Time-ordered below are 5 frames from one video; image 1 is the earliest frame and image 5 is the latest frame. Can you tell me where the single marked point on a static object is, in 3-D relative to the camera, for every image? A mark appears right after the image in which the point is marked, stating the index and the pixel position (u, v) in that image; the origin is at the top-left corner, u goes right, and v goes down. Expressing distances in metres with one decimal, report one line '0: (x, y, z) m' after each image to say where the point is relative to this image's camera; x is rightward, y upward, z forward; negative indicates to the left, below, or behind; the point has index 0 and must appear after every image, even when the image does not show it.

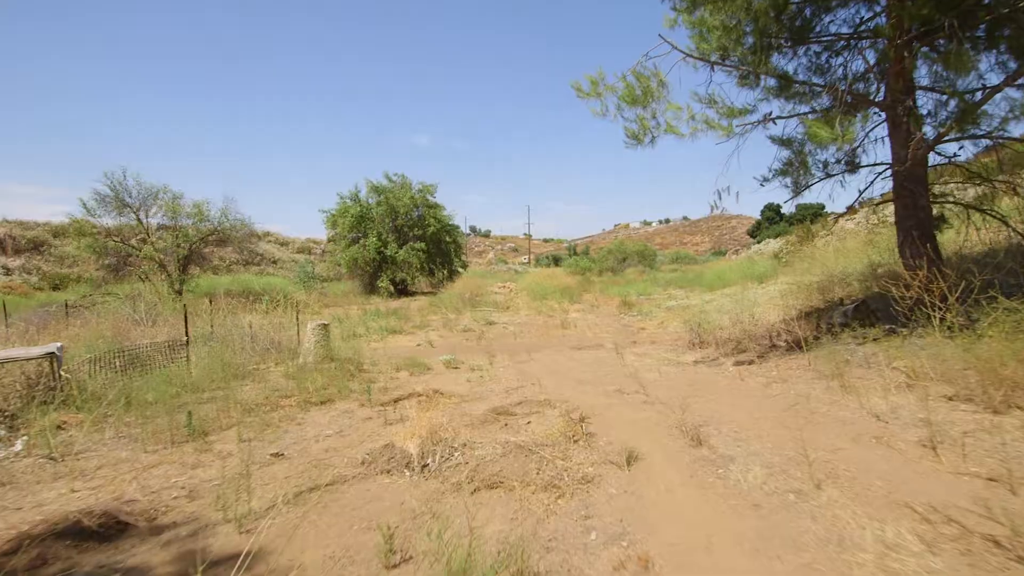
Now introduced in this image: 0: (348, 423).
0: (-1.4, -1.1, +4.7) m
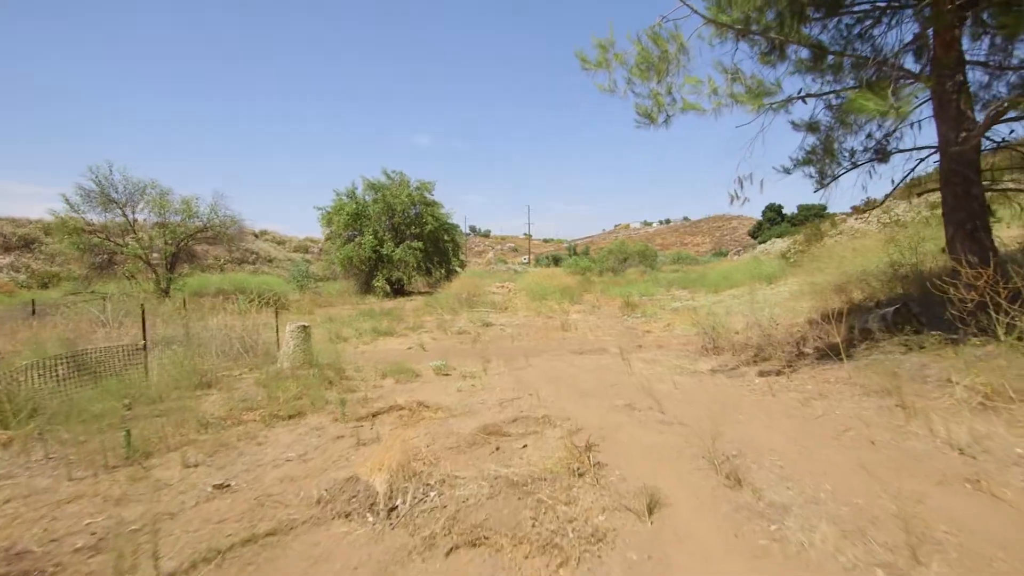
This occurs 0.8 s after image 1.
0: (-1.4, -1.1, +4.1) m
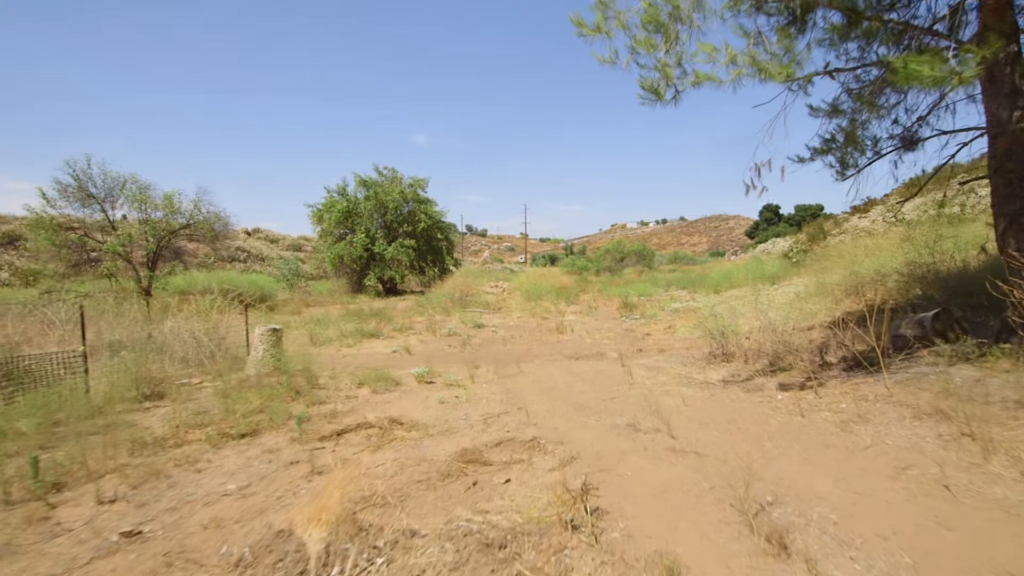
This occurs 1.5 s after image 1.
0: (-1.5, -1.1, +3.4) m
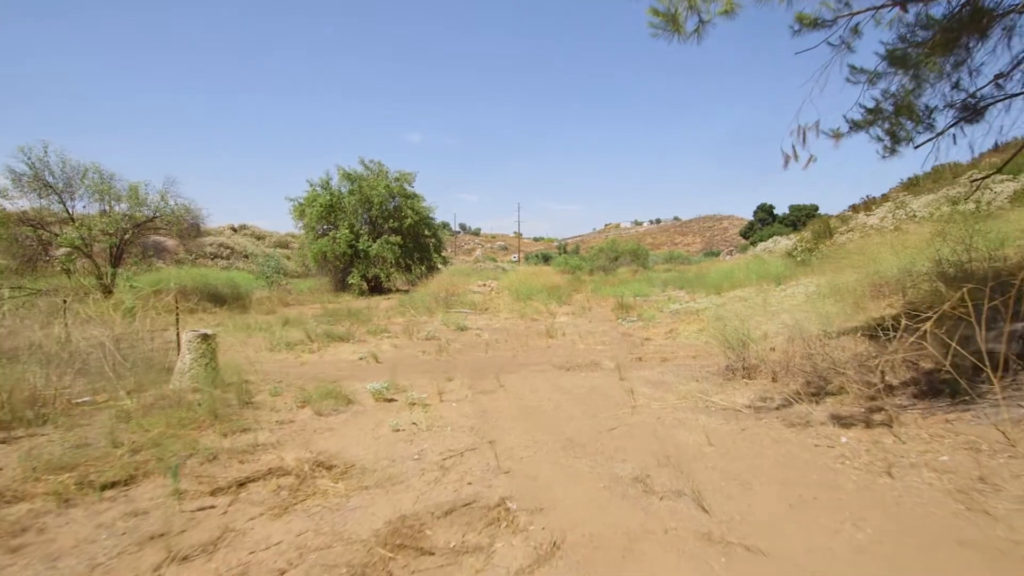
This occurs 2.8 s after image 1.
0: (-1.7, -1.1, +2.4) m
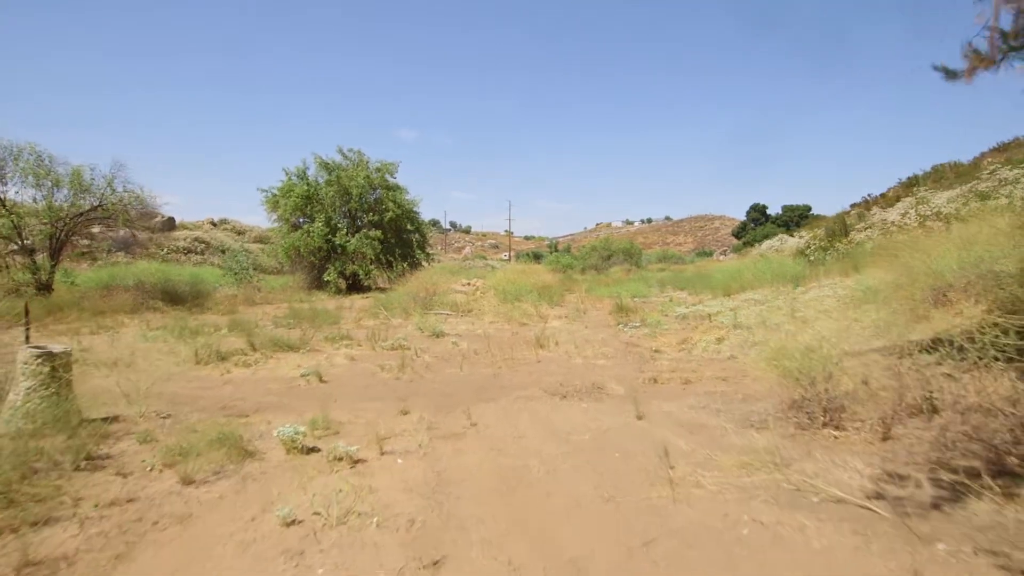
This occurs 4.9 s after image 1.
0: (-1.8, -1.1, +0.7) m
